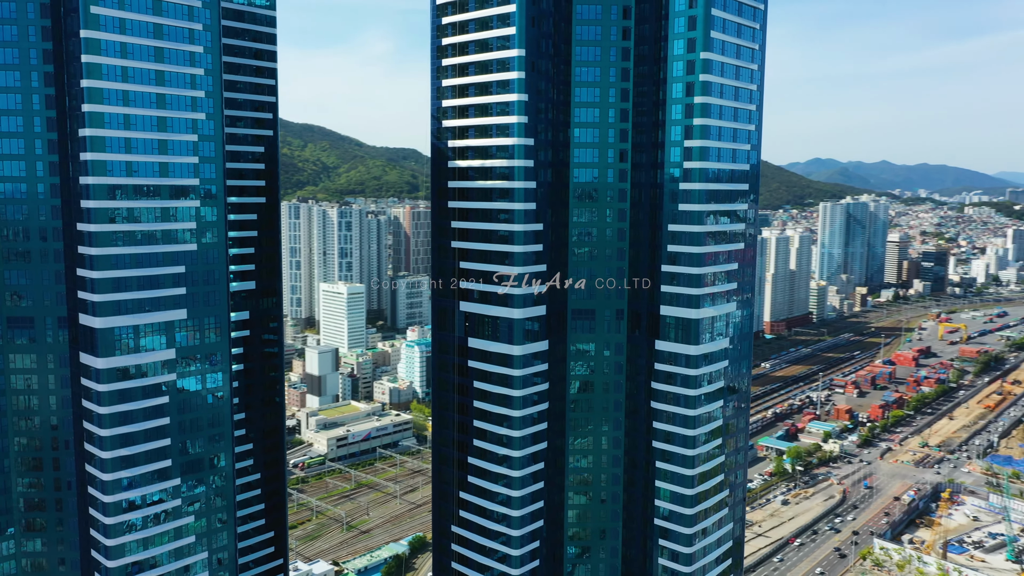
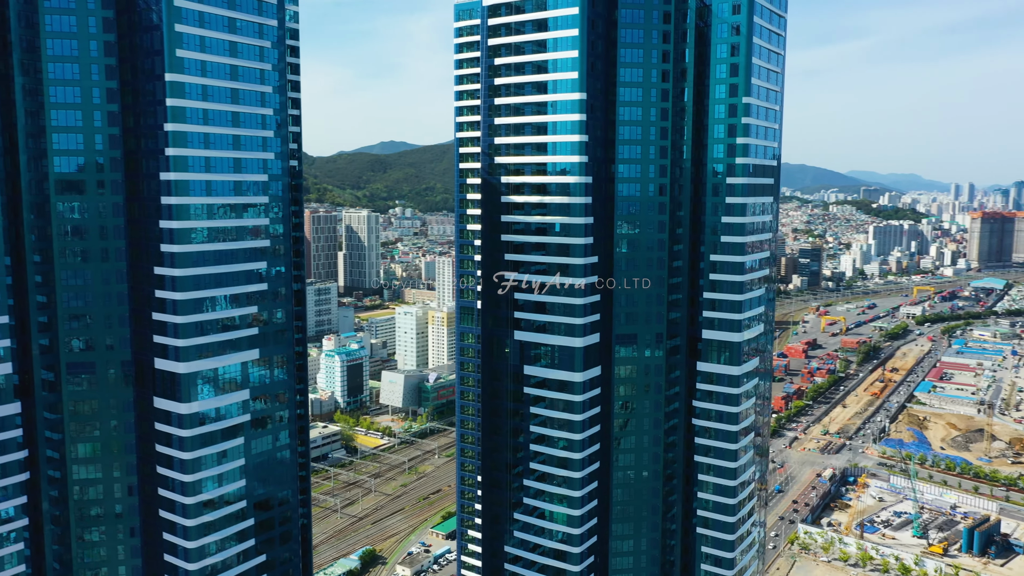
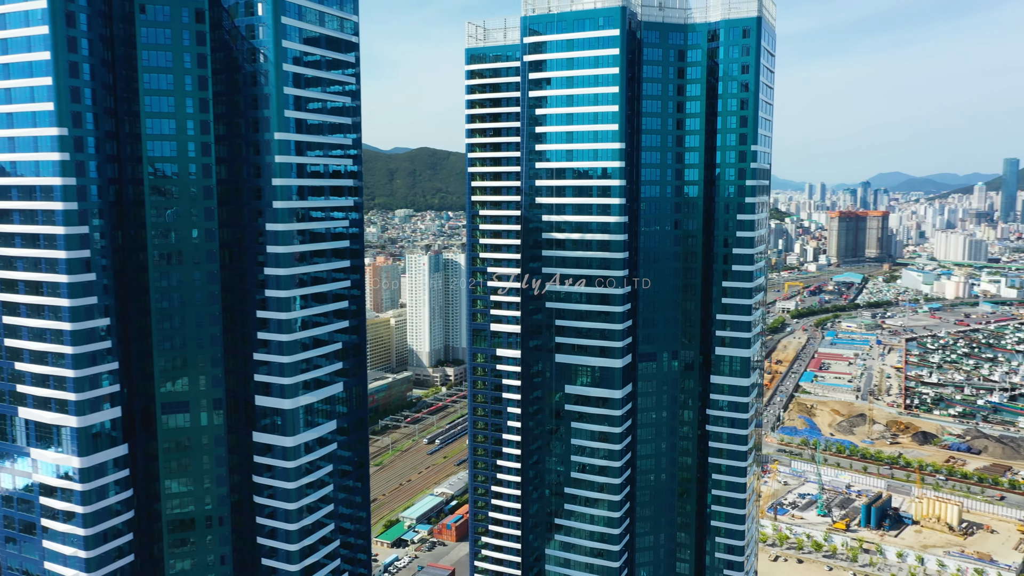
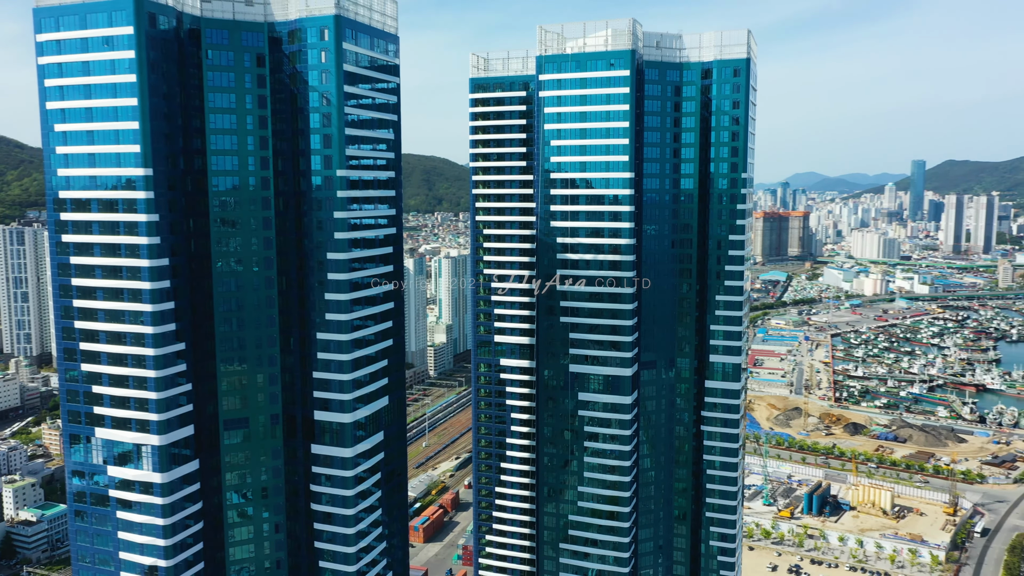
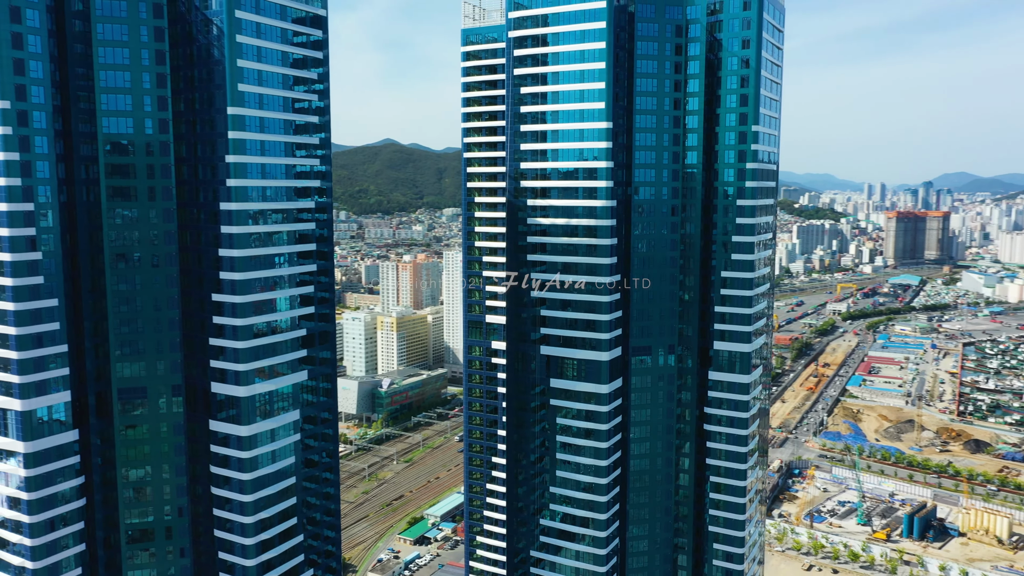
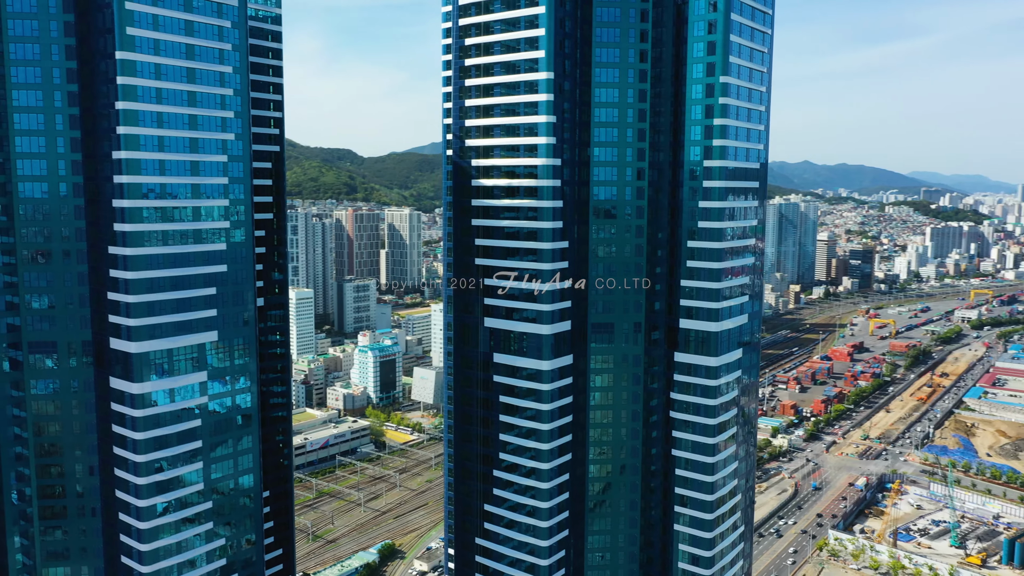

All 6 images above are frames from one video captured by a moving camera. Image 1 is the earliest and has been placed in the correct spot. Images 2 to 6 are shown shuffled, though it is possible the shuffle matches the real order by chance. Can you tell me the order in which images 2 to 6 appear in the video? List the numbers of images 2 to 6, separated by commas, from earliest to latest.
6, 2, 5, 3, 4
